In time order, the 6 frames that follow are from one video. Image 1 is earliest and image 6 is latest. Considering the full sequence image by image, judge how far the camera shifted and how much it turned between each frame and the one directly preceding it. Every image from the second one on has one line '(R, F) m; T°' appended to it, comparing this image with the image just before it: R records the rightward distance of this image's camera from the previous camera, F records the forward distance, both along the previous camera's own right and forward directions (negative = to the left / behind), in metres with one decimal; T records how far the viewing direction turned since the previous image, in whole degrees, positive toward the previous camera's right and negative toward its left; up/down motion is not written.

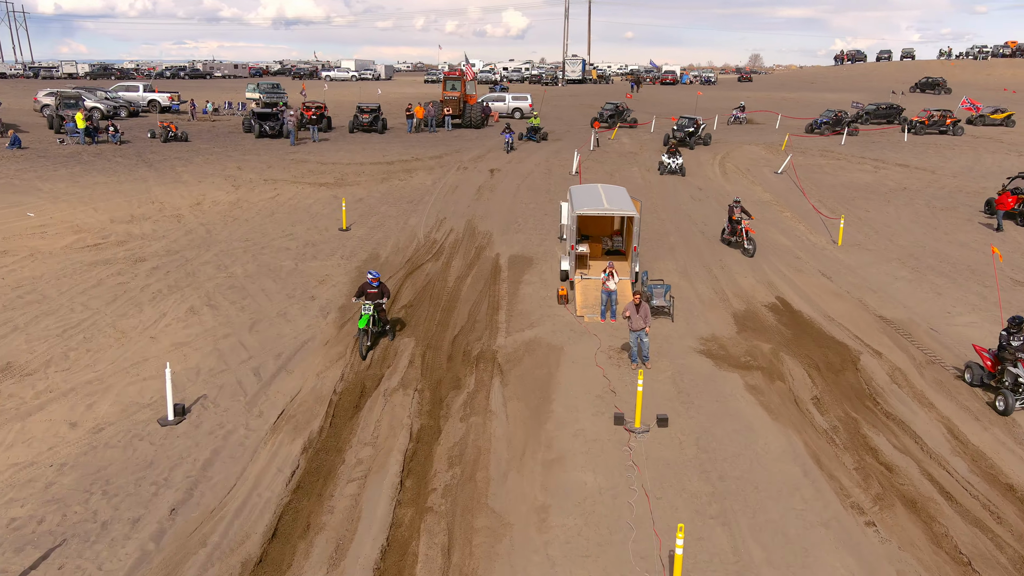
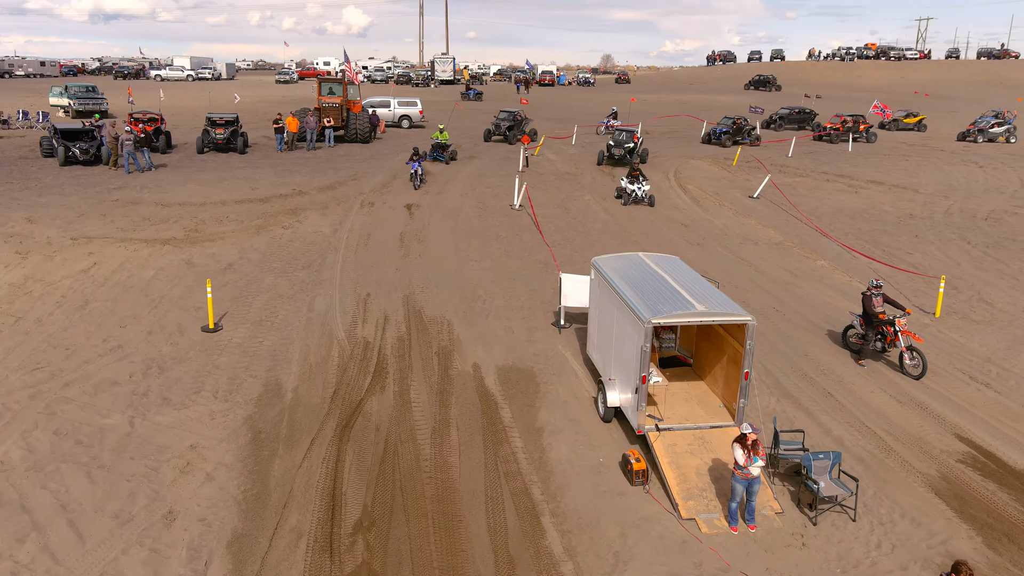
(-1.8, +6.9) m; +11°
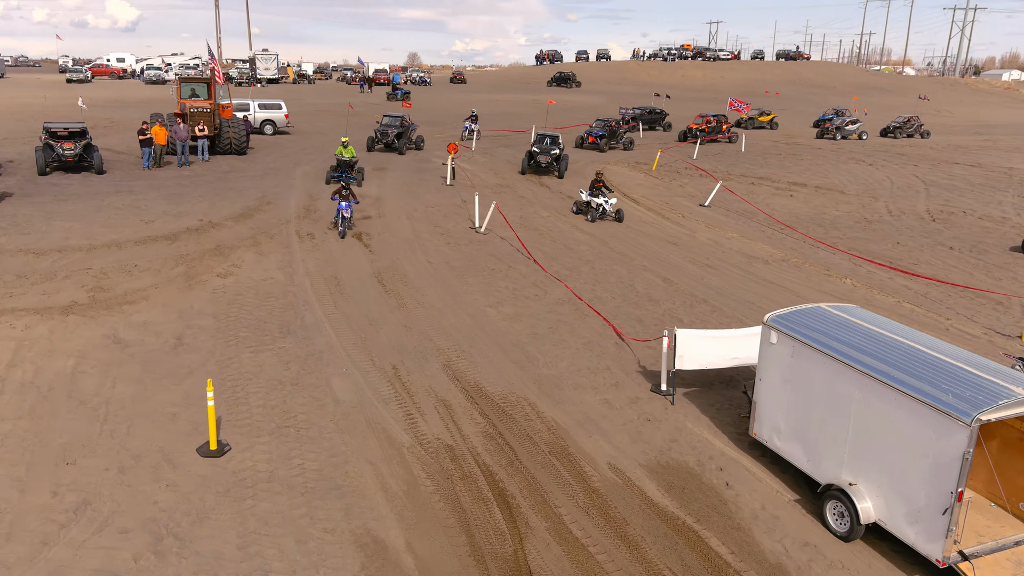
(-3.5, +3.4) m; +14°
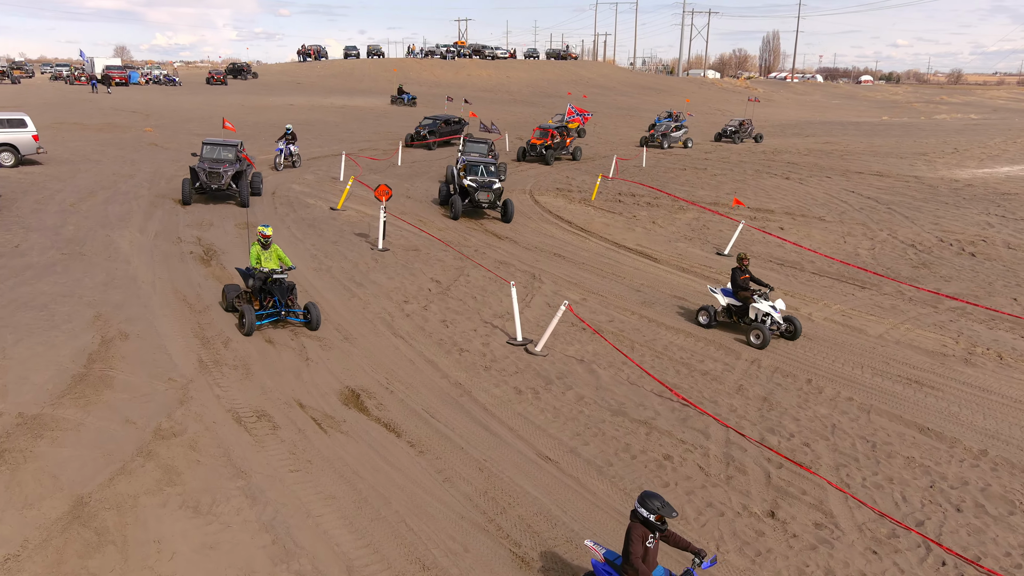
(-4.1, +7.9) m; +18°
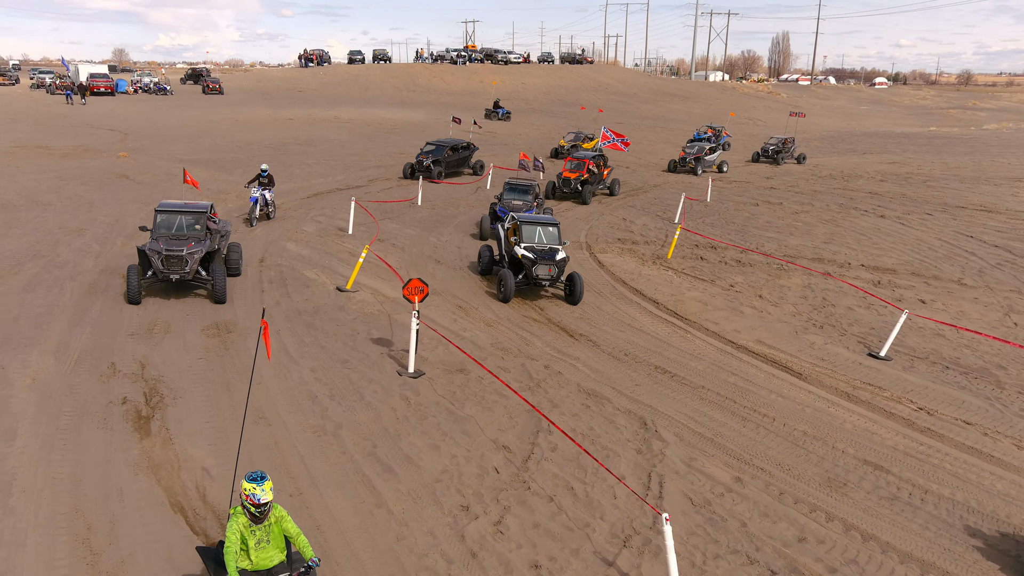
(-1.1, +4.6) m; 0°
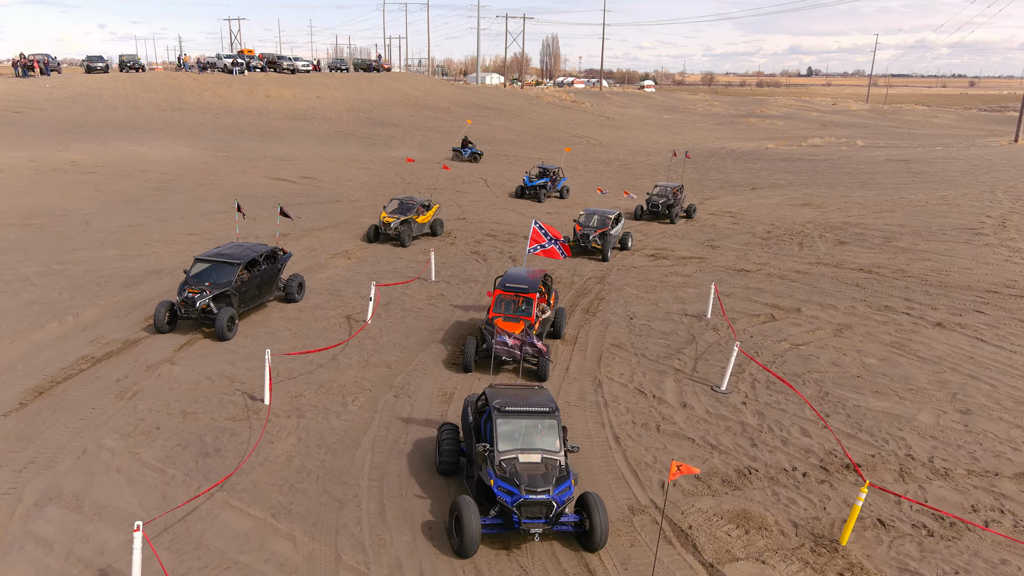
(-2.1, +10.1) m; +16°
